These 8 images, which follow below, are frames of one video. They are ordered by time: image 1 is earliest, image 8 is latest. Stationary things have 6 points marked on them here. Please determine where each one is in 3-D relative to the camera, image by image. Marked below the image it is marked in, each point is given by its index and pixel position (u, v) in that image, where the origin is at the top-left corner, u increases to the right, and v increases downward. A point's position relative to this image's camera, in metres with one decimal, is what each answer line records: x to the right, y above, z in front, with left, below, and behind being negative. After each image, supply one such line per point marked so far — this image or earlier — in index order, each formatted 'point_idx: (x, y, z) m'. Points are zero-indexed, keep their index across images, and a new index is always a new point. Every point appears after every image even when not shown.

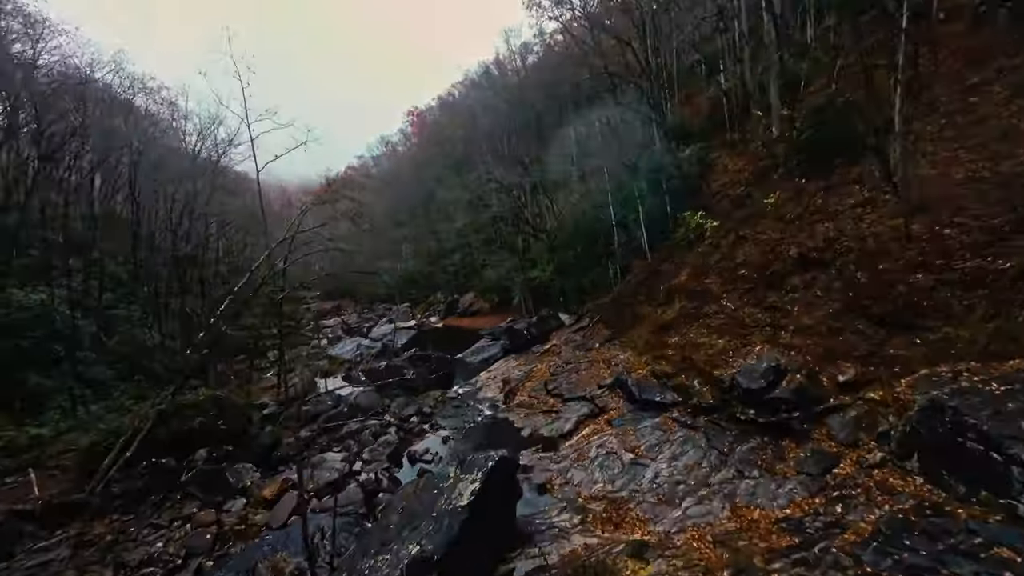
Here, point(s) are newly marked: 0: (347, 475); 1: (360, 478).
0: (-7.7, -8.6, +18.0) m
1: (-7.1, -9.2, +18.1) m
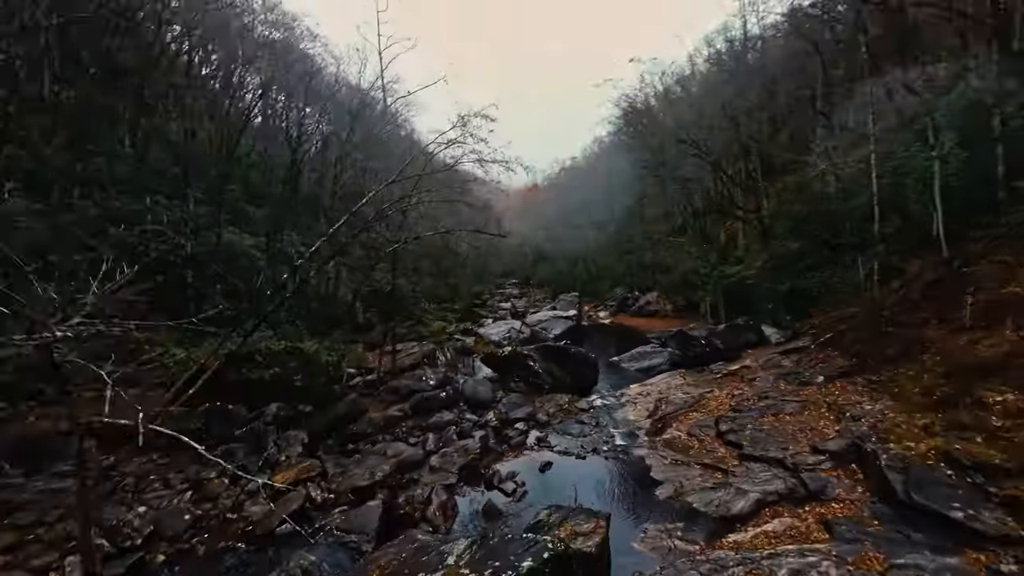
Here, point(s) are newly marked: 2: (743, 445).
0: (-4.6, -6.7, +13.5) m
1: (-4.1, -7.4, +13.4) m
2: (+11.1, -7.6, +18.3) m
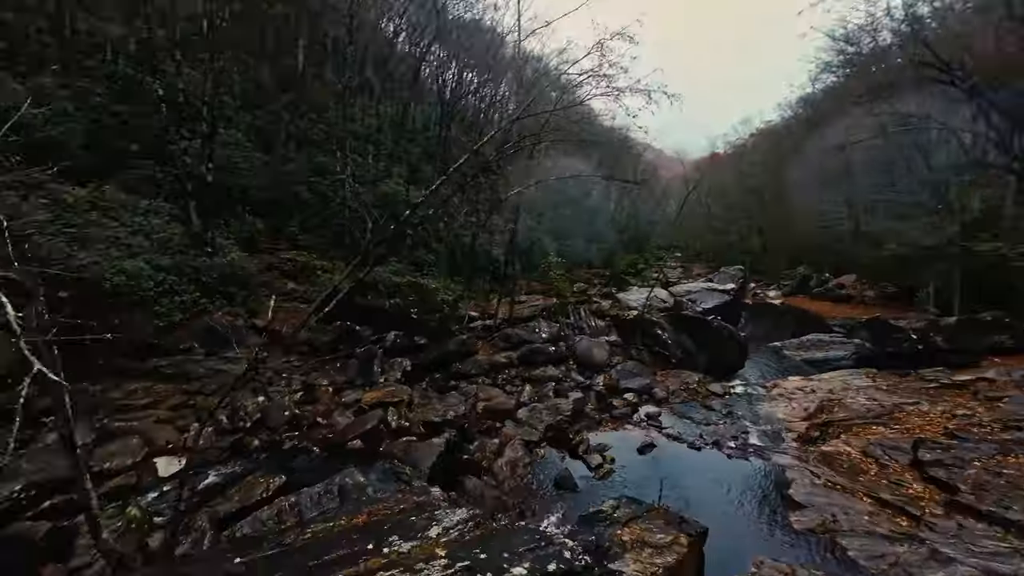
0: (-2.1, -4.4, +13.1) m
1: (-1.7, -5.2, +12.8) m
2: (+14.2, -6.4, +12.1) m
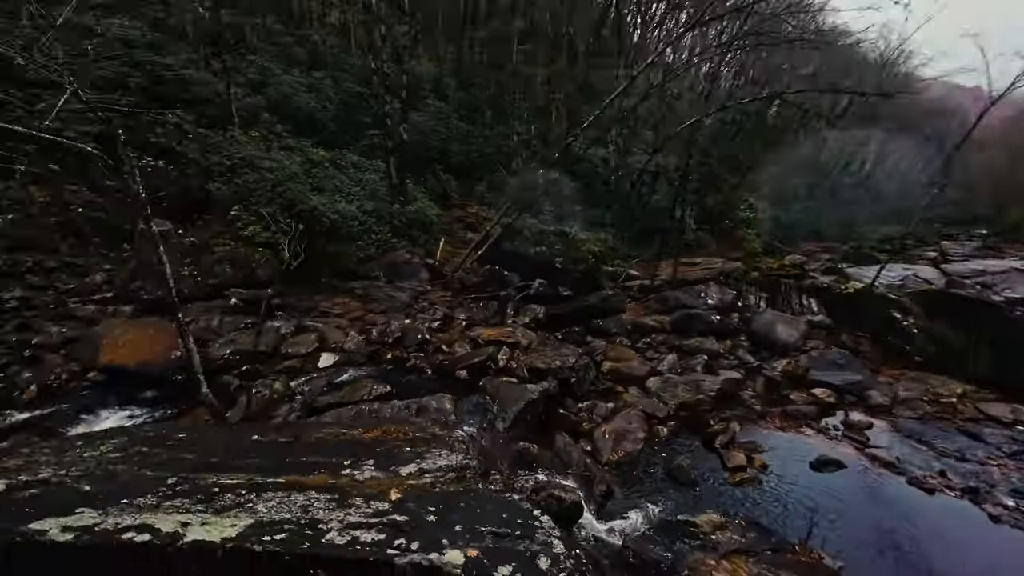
0: (+1.4, -2.5, +11.9) m
1: (+1.6, -3.3, +11.6) m
2: (+15.3, -6.1, +3.9) m
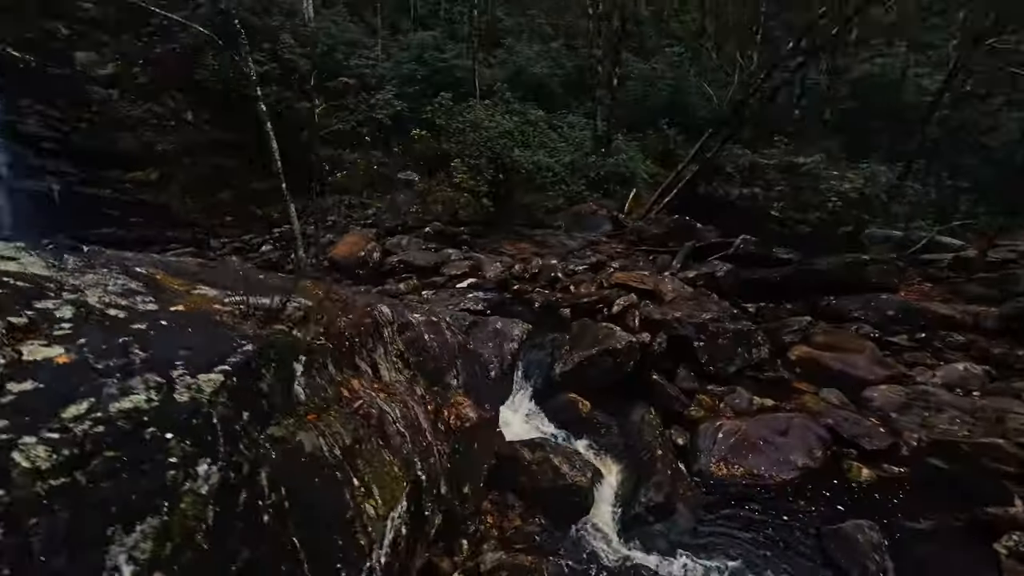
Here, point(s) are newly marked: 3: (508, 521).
0: (+3.7, -0.9, +8.2) m
1: (+3.6, -1.7, +7.9) m
2: (+9.3, -6.1, -6.3) m
3: (0.0, -3.1, +5.1) m
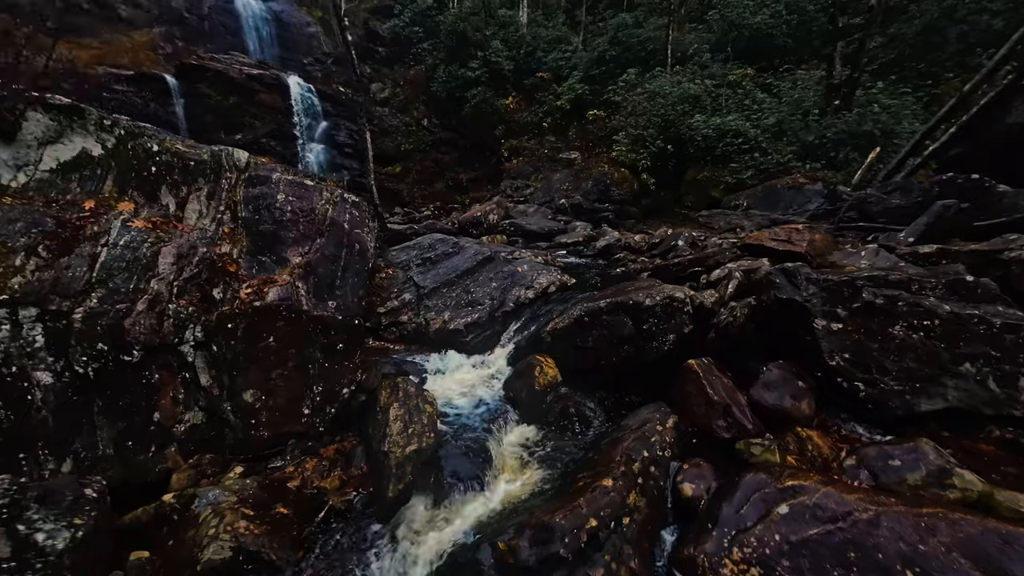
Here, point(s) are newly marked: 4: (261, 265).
0: (+3.3, -0.1, +4.1) m
1: (+2.9, -0.9, +3.9) m
2: (-0.1, -4.9, -11.2) m
3: (-1.7, -1.7, +3.4) m
4: (-2.4, +0.2, +3.6) m
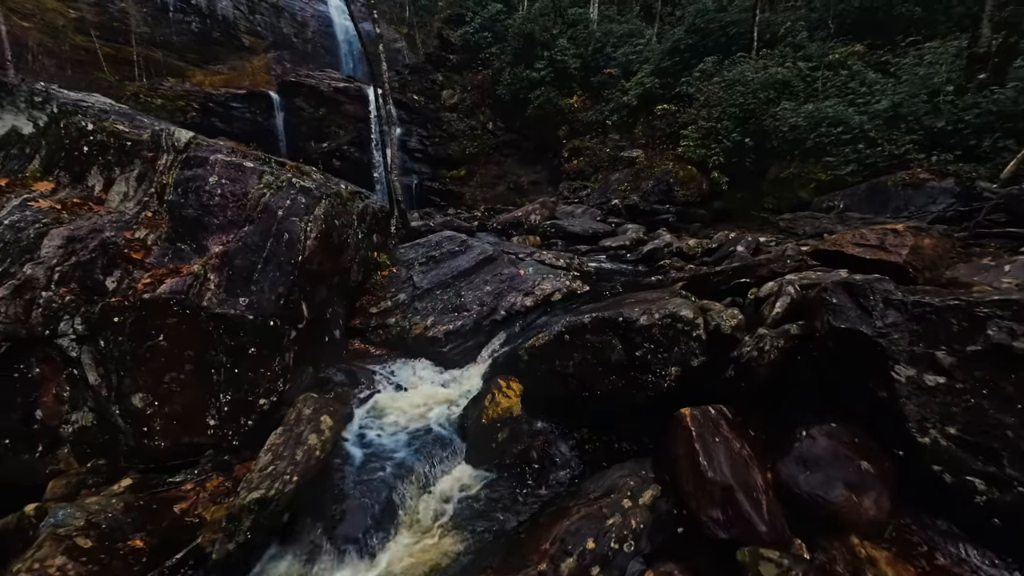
0: (+2.8, -0.3, +2.7) m
1: (+2.4, -1.1, +2.5) m
2: (-3.6, -4.7, -11.8) m
3: (-2.4, -1.6, +2.9) m
4: (-2.9, +0.3, +3.3) m
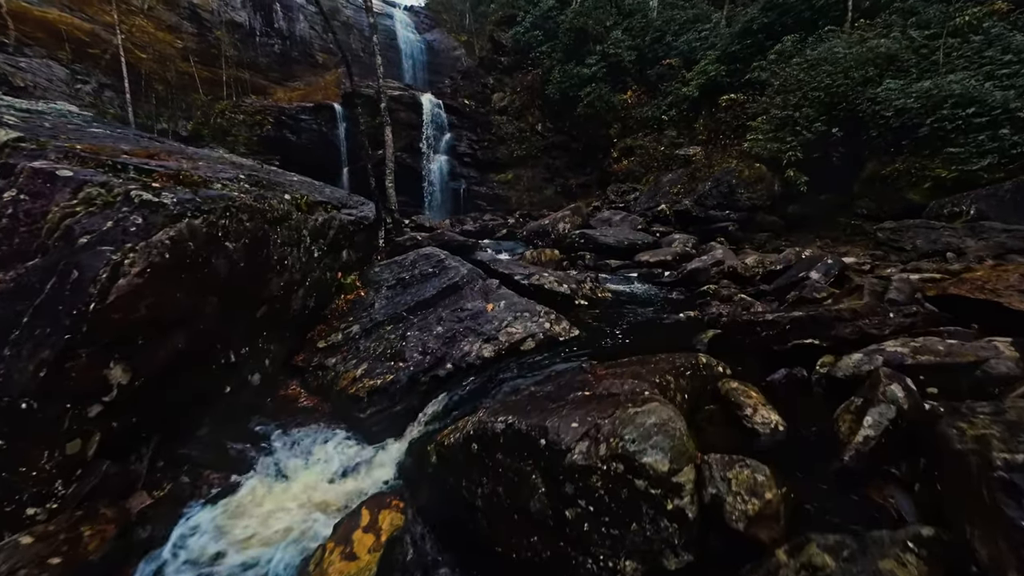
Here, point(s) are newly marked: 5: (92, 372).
0: (+1.9, -0.8, +0.9) m
1: (+1.4, -1.6, +0.8) m
2: (-6.7, -4.9, -12.5) m
3: (-3.2, -2.0, +1.9) m
4: (-3.6, -0.1, +2.4) m
5: (-2.7, -0.5, +2.5) m
